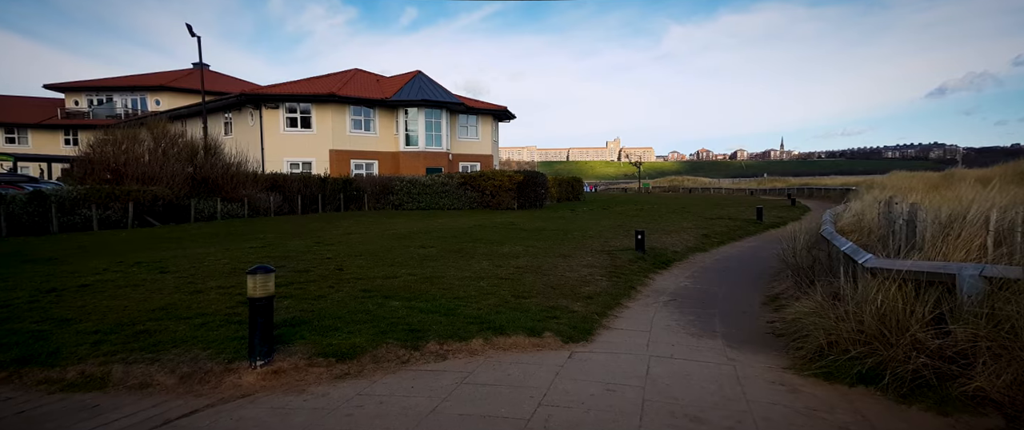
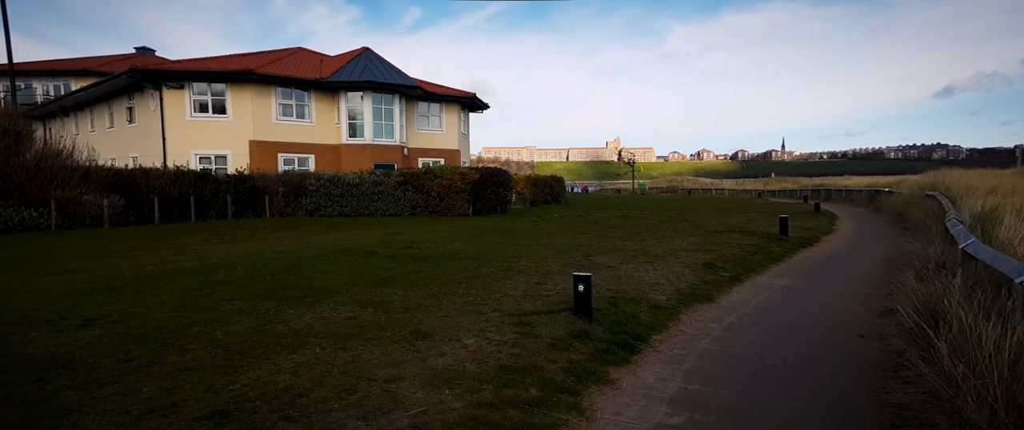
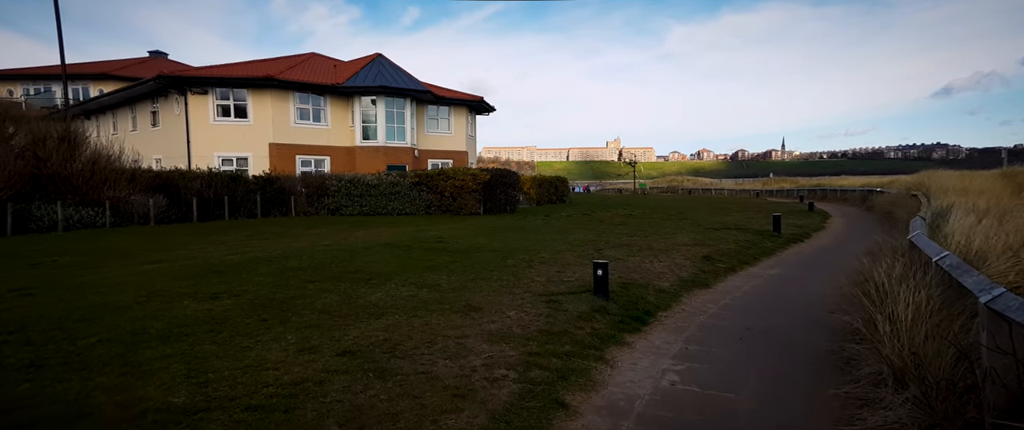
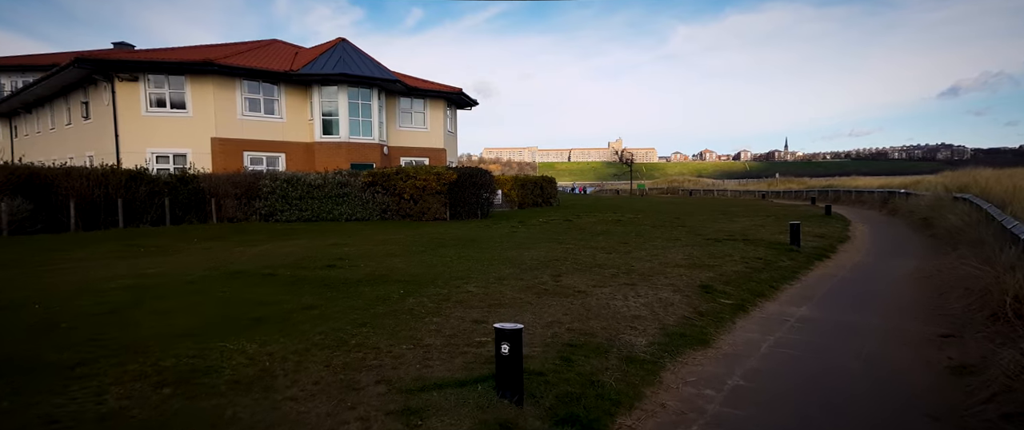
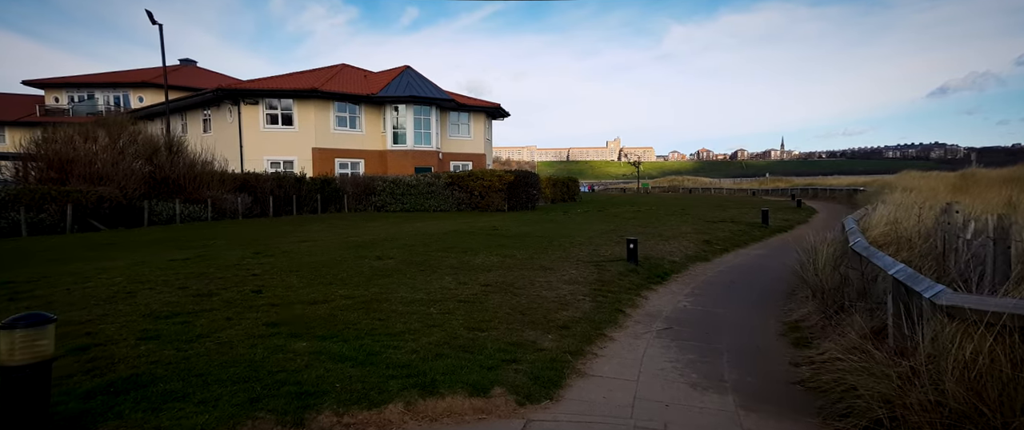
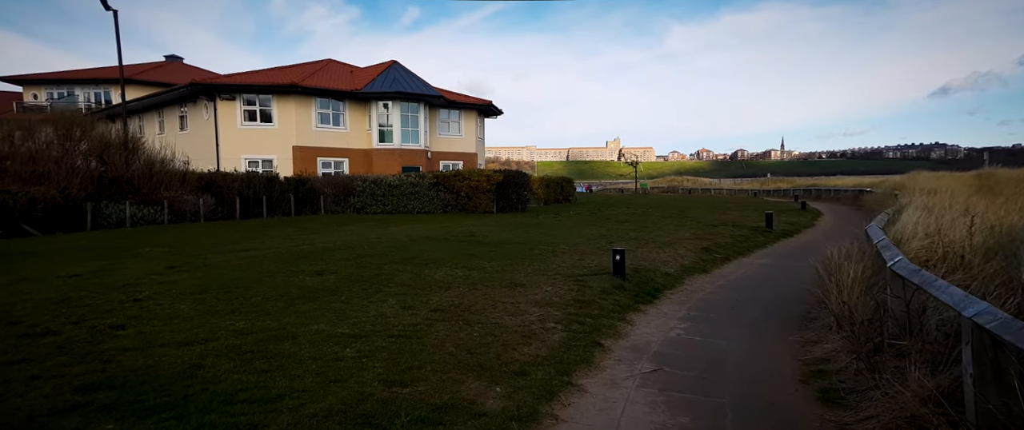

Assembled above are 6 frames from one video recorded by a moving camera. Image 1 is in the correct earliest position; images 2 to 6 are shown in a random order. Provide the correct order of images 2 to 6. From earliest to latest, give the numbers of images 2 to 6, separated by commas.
5, 6, 3, 2, 4
